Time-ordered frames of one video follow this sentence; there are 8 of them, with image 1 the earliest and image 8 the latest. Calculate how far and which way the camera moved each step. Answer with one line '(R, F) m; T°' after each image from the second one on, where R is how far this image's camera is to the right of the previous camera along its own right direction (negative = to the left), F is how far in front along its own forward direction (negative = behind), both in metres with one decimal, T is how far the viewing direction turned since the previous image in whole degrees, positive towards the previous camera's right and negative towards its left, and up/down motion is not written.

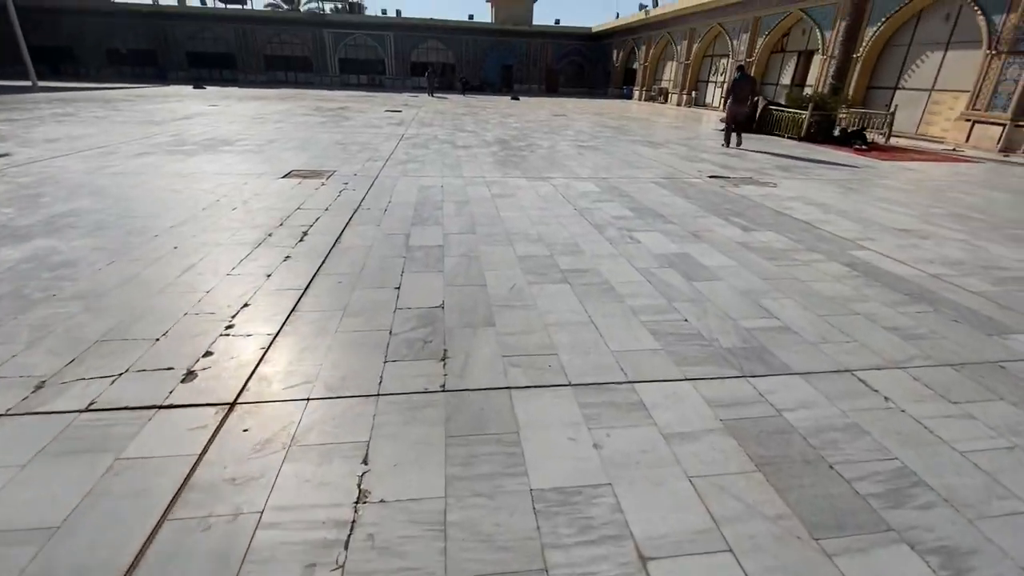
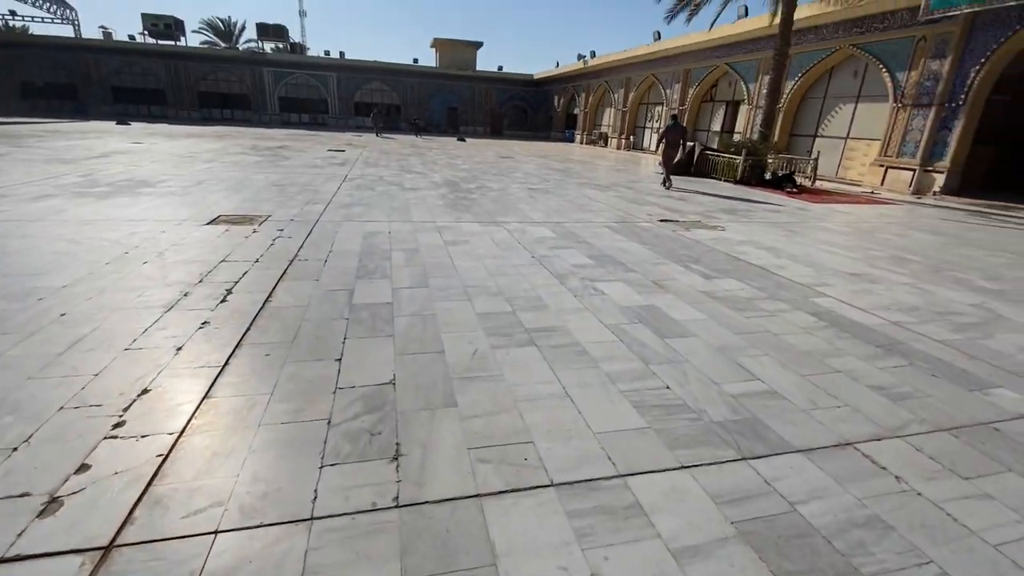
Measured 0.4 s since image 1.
(-0.1, +0.3) m; +6°
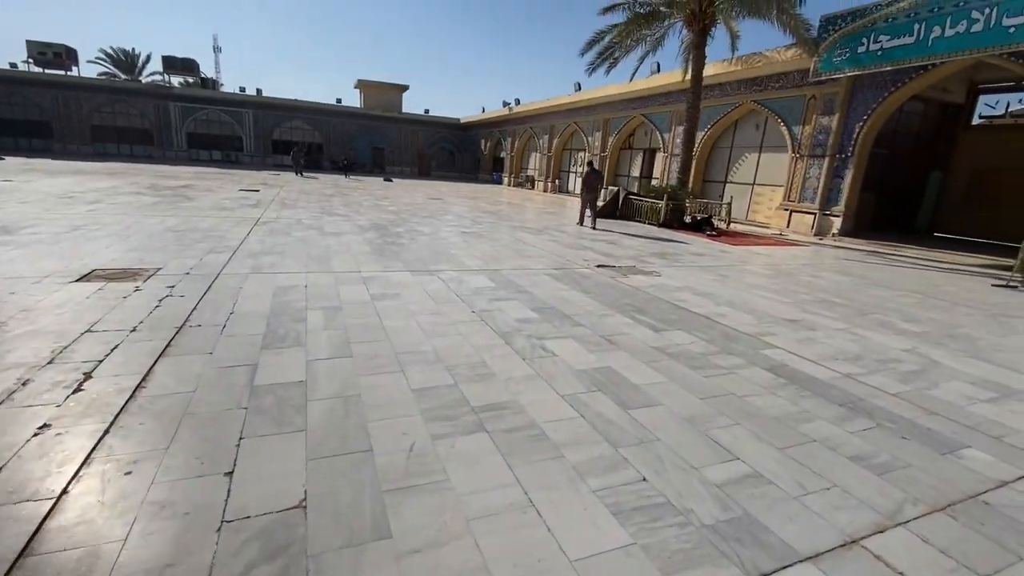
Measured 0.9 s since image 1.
(-0.1, +0.4) m; +8°
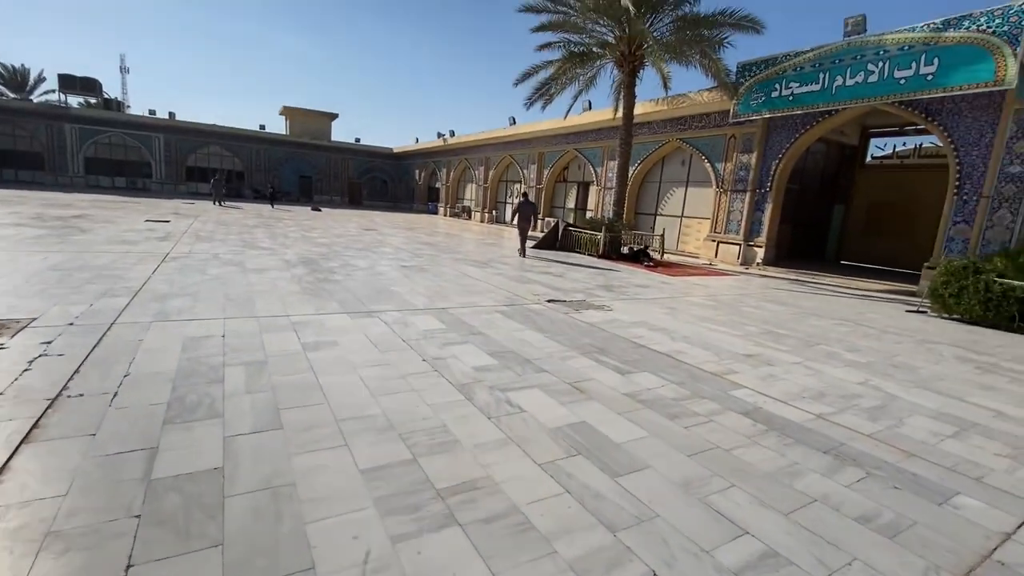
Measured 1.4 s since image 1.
(-0.2, +0.4) m; +8°
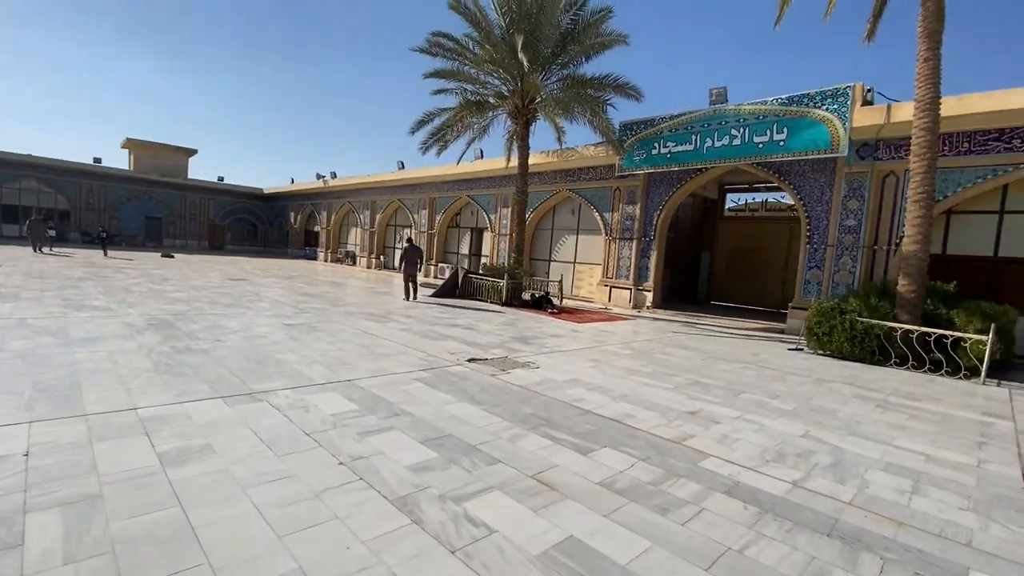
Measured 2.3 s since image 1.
(-0.4, +0.6) m; +14°
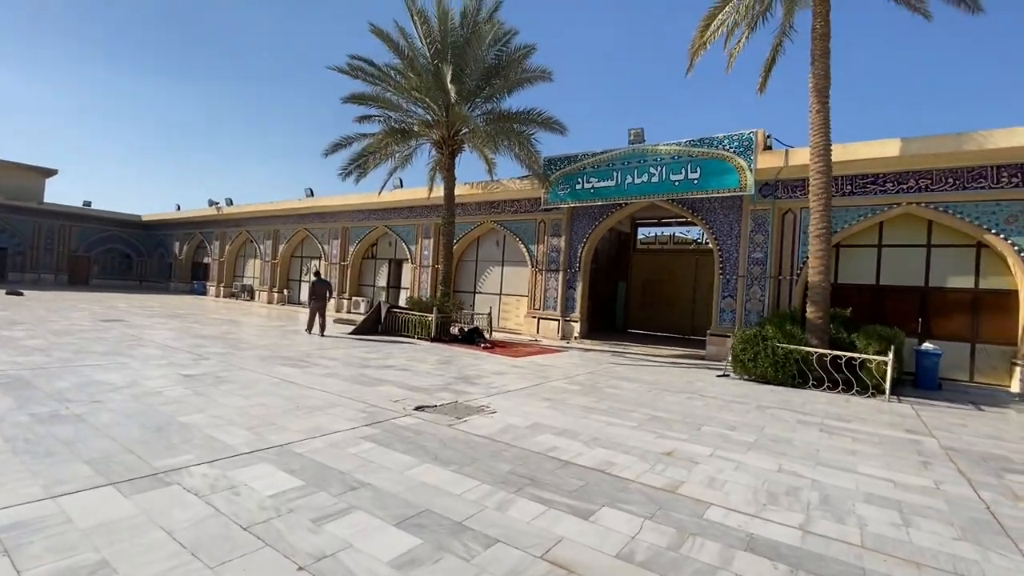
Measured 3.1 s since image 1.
(-0.5, +0.4) m; +11°
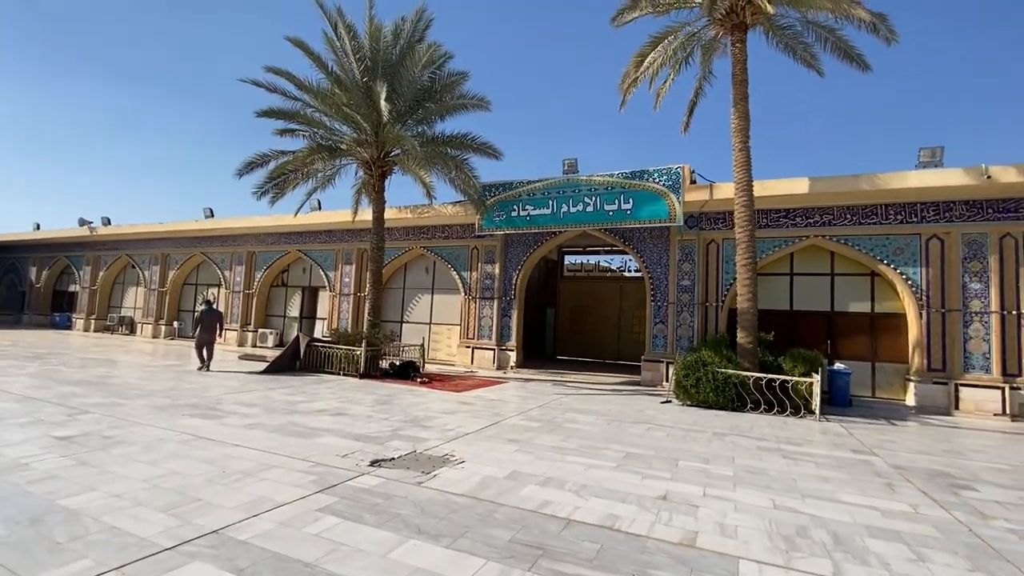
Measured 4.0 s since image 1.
(-0.6, +0.5) m; +10°
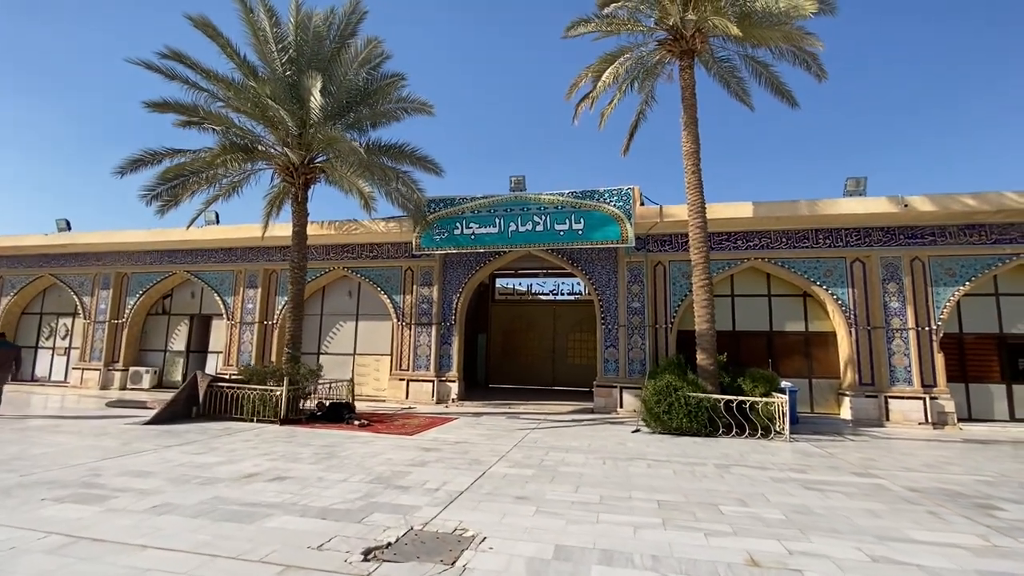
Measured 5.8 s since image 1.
(-1.0, +1.0) m; +12°
